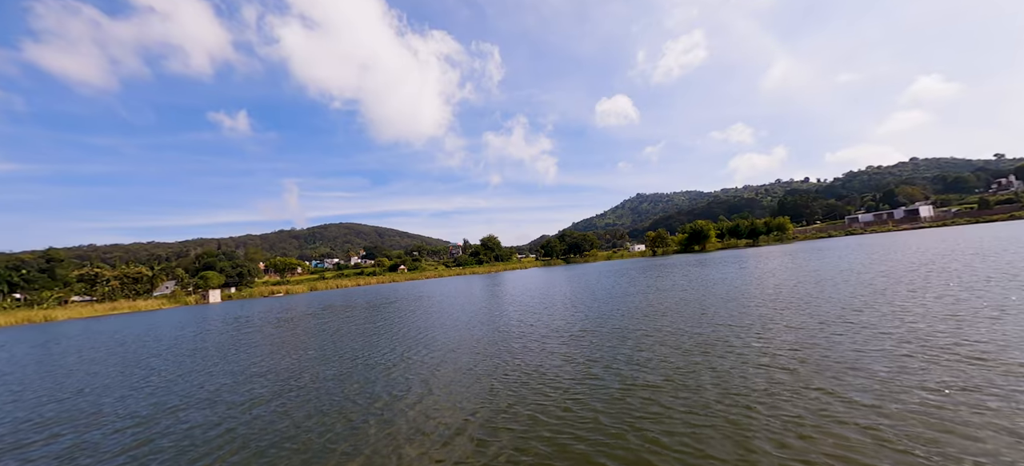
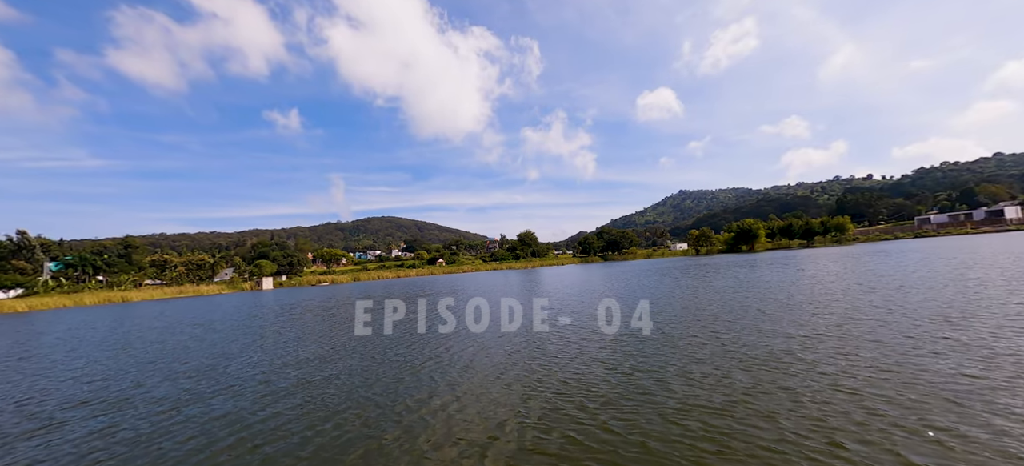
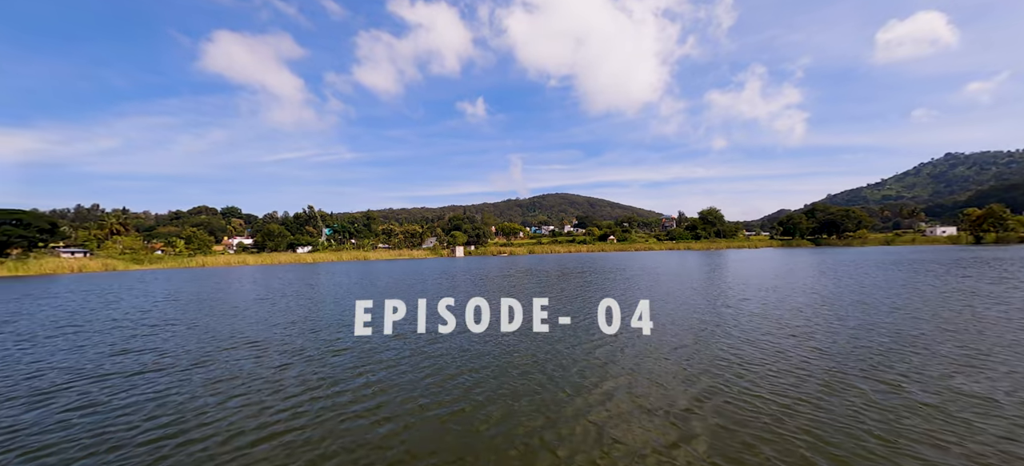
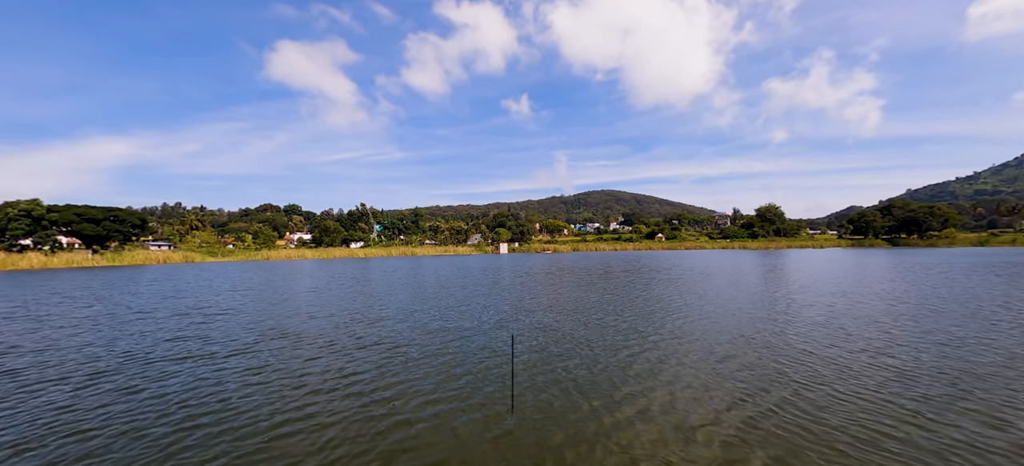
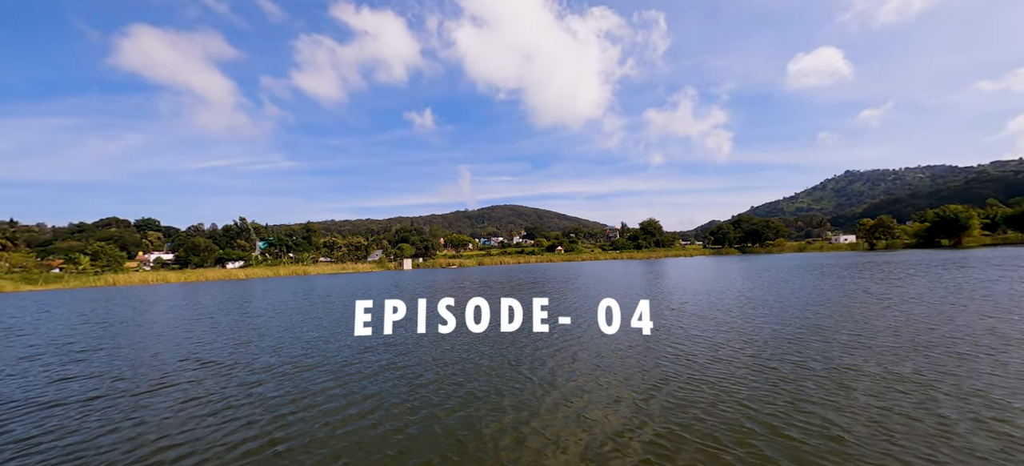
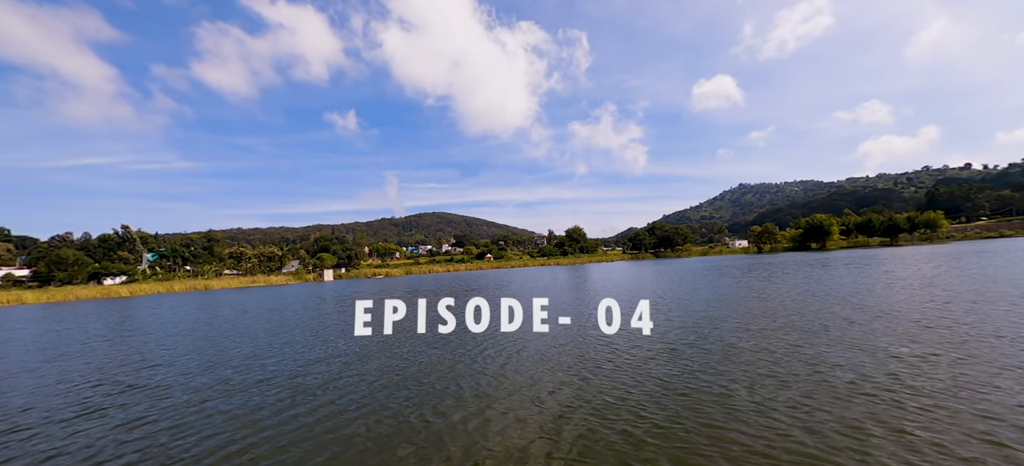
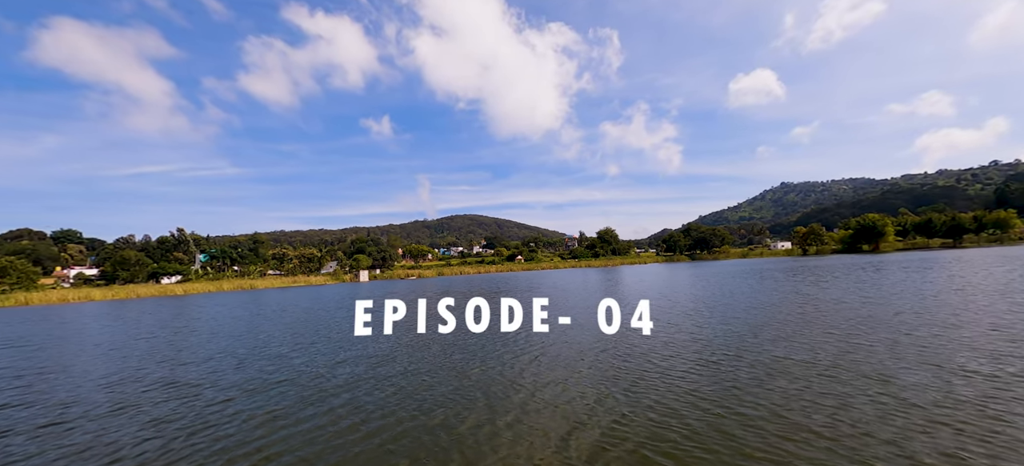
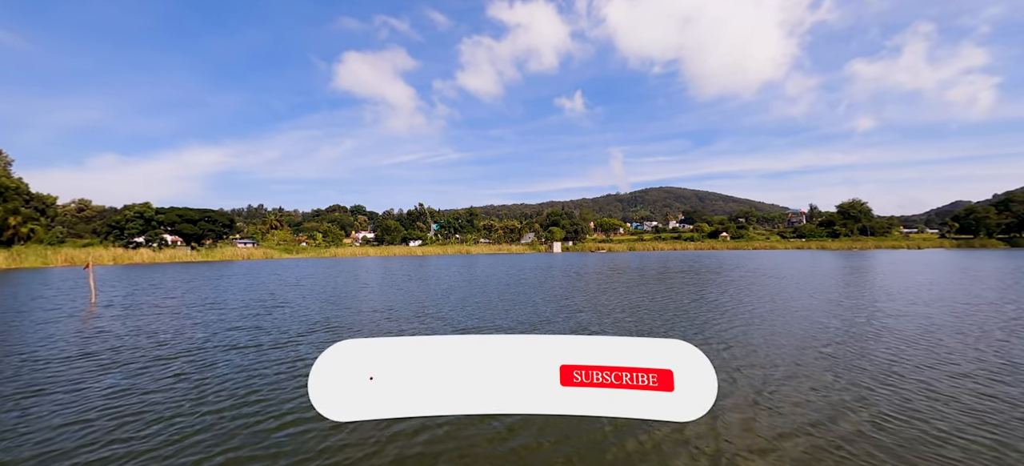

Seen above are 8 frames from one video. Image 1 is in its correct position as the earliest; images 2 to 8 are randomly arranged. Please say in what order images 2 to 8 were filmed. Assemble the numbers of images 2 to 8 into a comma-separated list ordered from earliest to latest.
2, 6, 7, 5, 3, 4, 8
